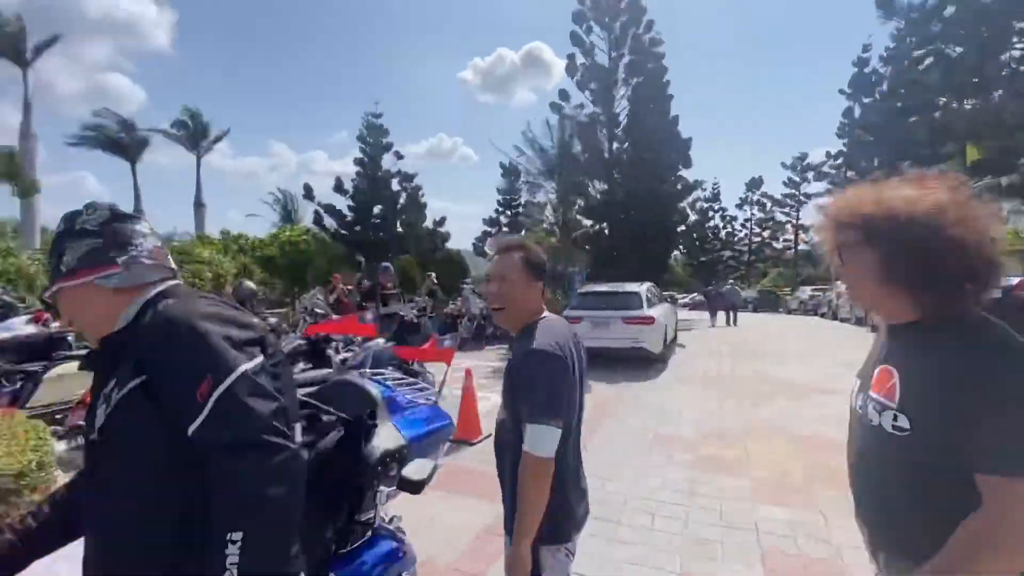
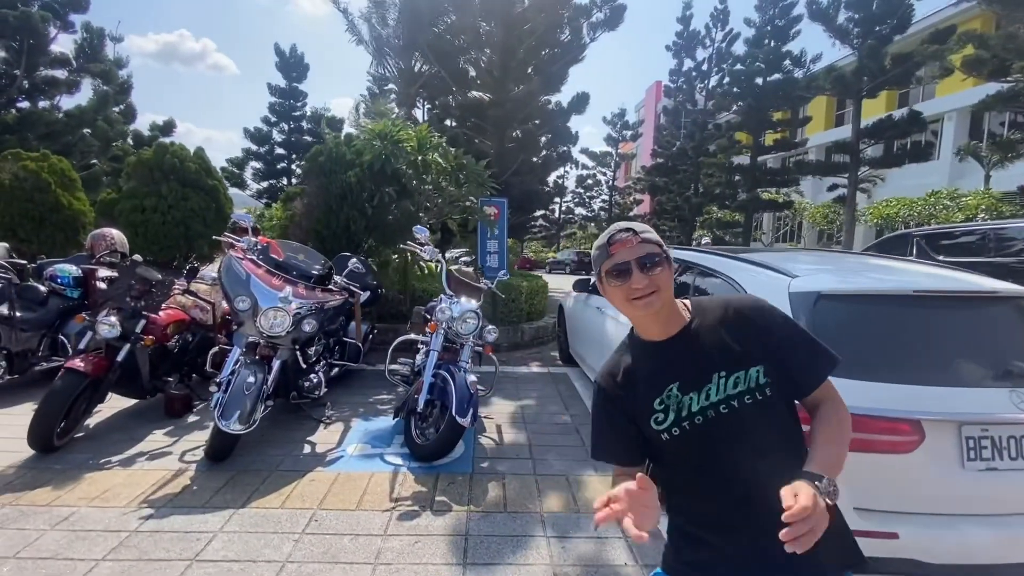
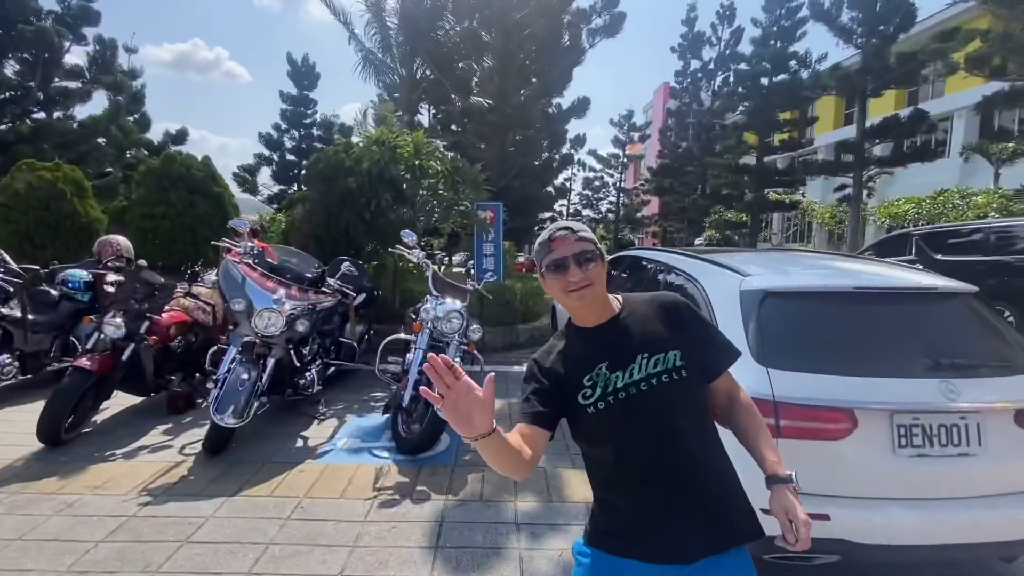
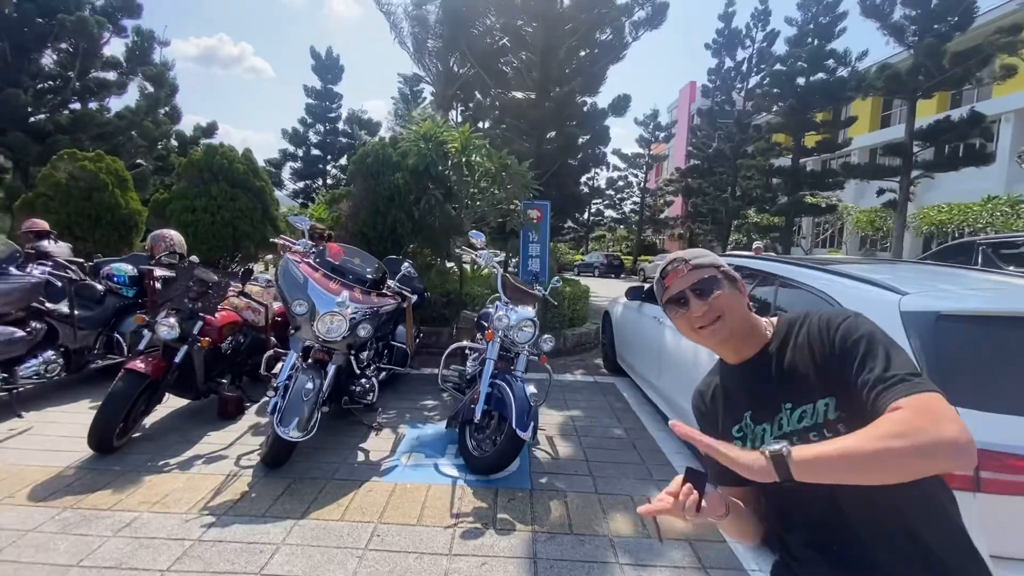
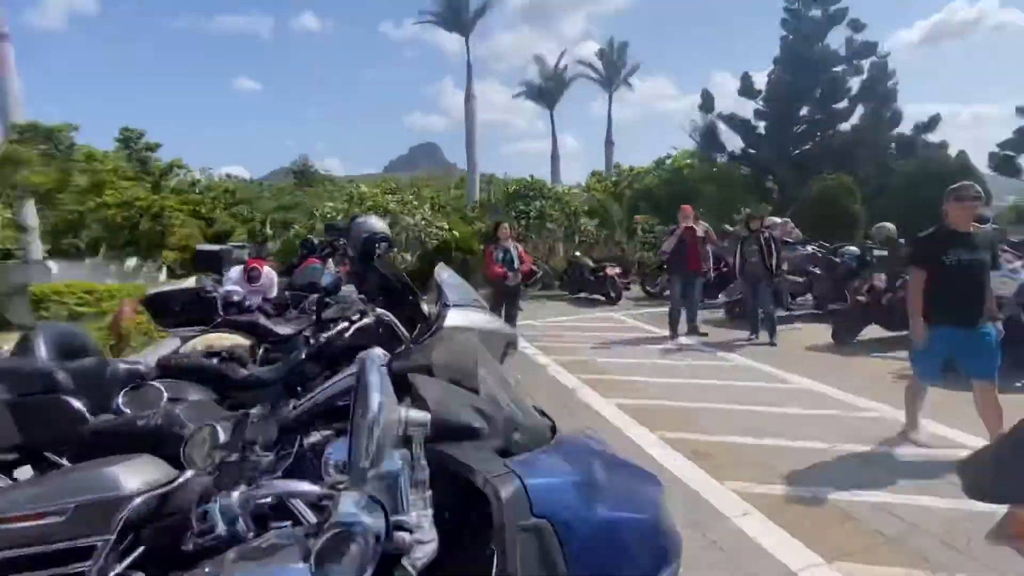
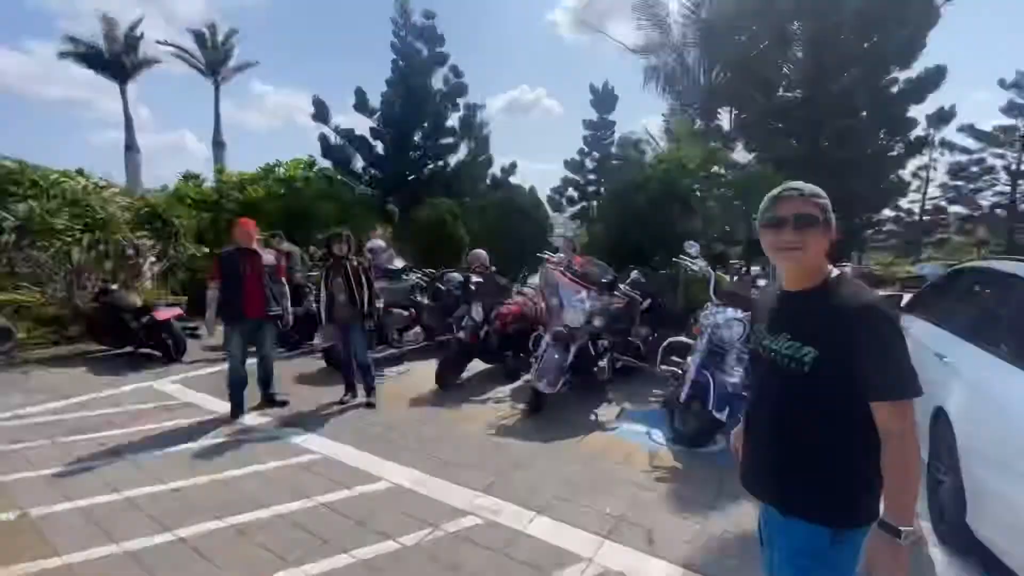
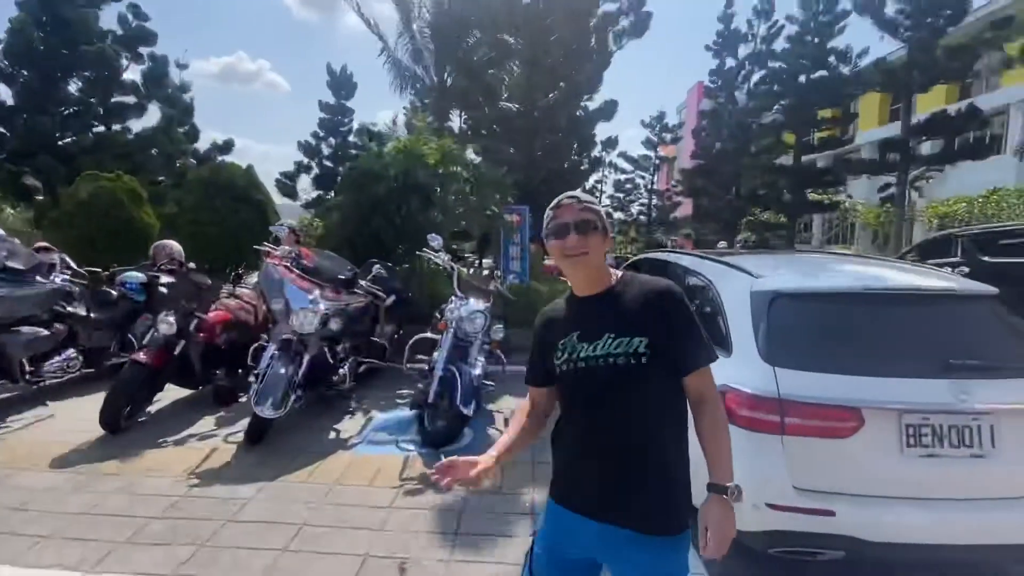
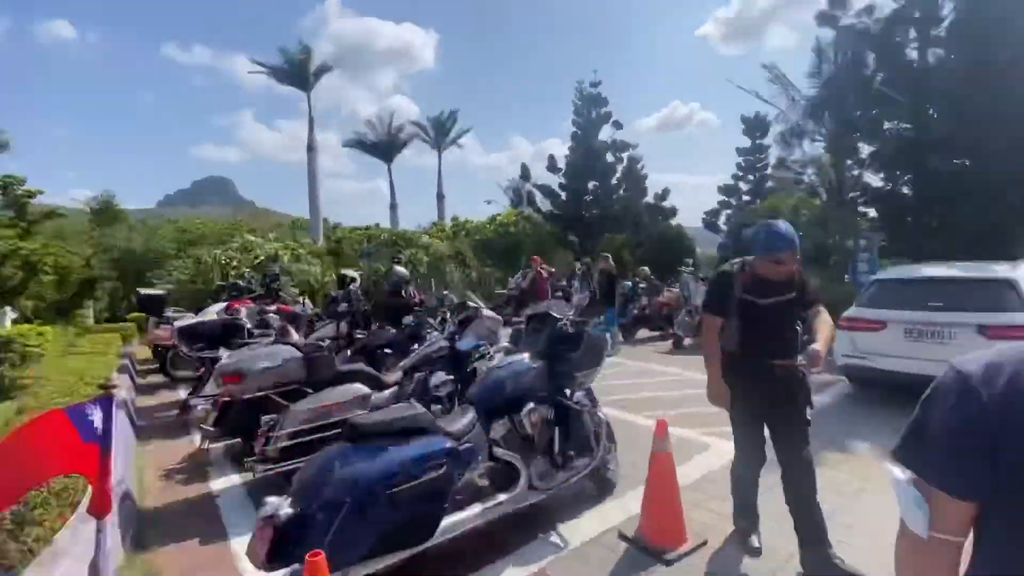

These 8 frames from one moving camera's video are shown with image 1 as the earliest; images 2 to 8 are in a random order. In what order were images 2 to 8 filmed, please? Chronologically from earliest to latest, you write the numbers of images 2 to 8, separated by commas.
8, 5, 6, 7, 3, 2, 4
